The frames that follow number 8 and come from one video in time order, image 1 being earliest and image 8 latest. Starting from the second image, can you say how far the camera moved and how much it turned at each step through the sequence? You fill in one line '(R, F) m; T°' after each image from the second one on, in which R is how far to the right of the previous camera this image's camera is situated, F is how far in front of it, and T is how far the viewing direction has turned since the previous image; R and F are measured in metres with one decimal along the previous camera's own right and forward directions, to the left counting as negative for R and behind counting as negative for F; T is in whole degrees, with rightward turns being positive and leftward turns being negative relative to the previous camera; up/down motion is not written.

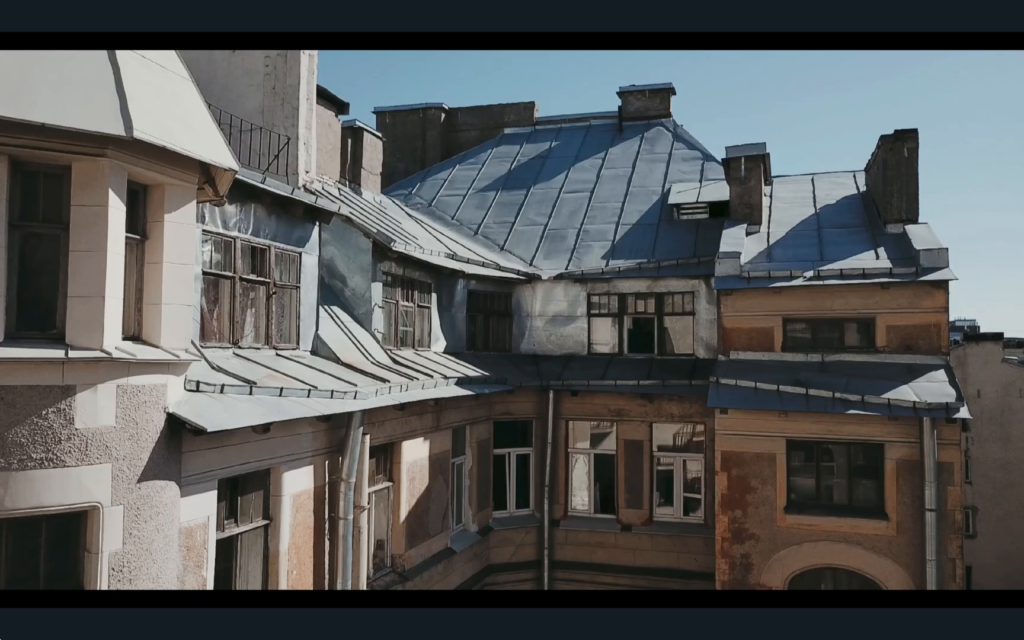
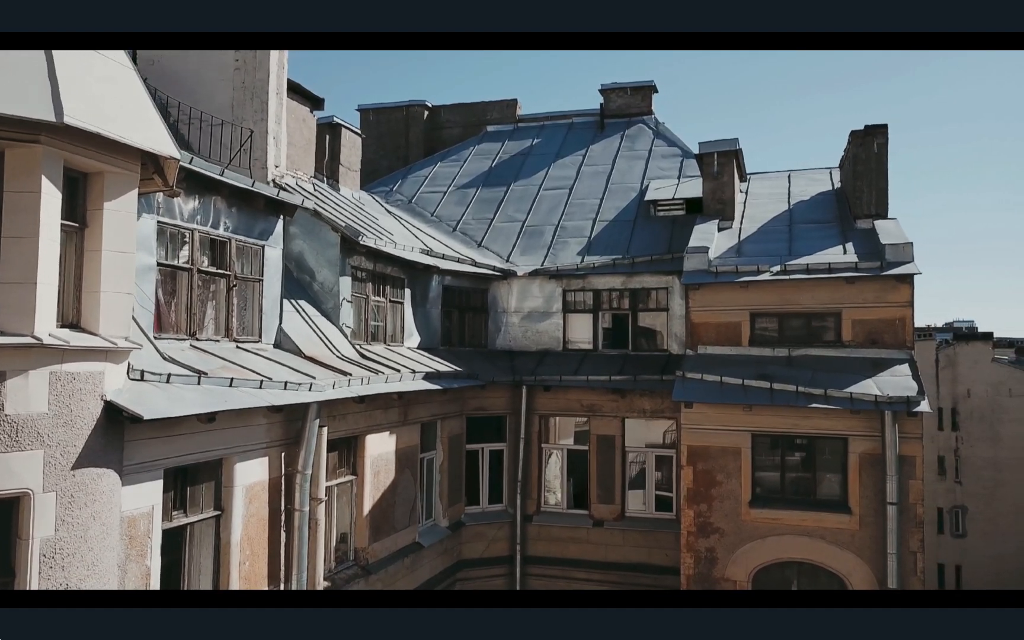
(+0.5, 0.0) m; 0°
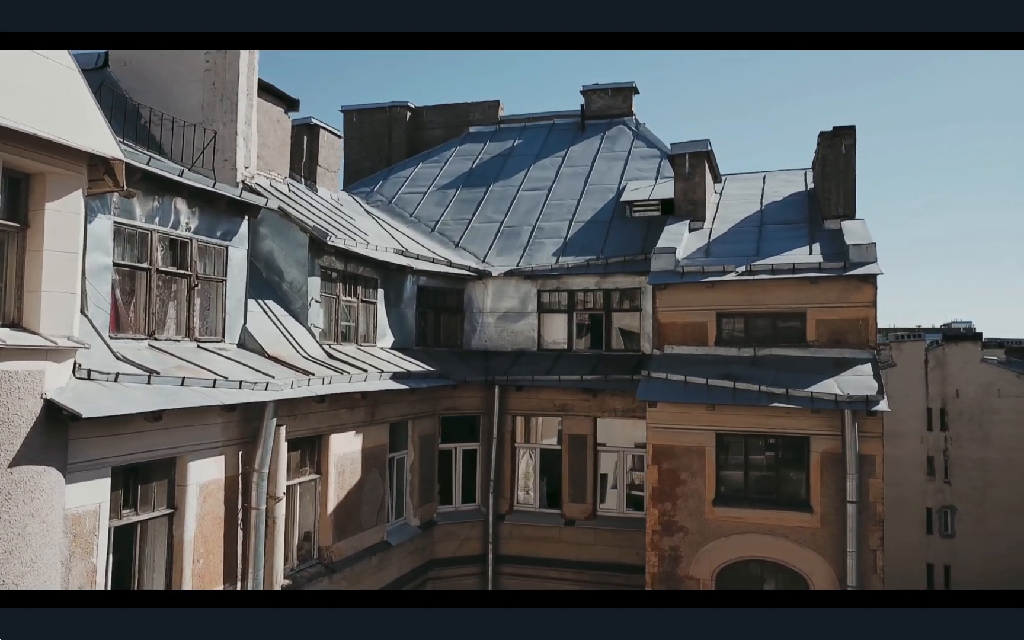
(+0.5, -0.1) m; 0°
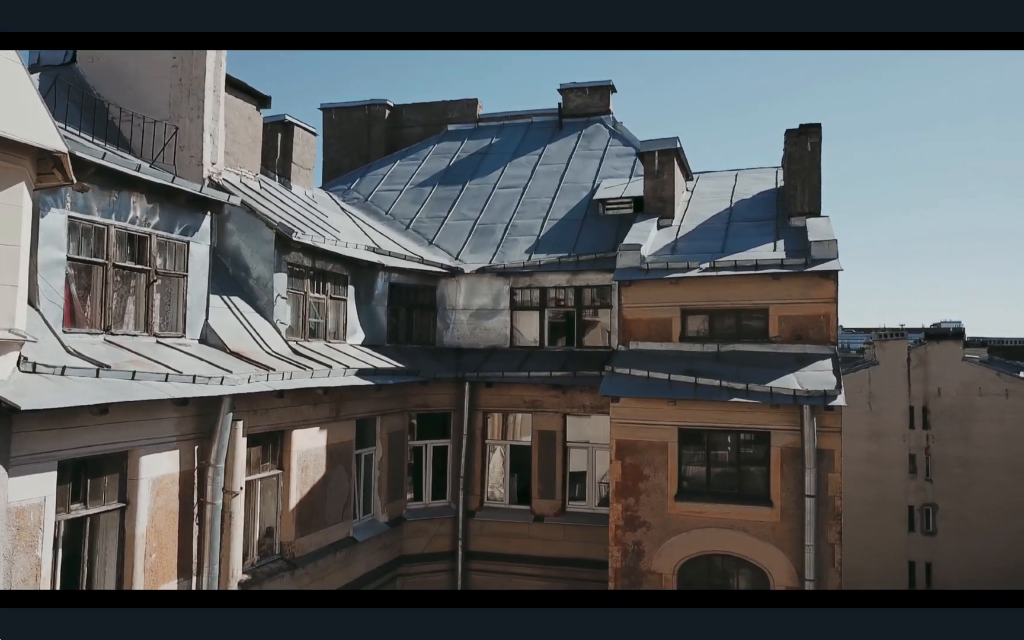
(+0.5, 0.0) m; +1°
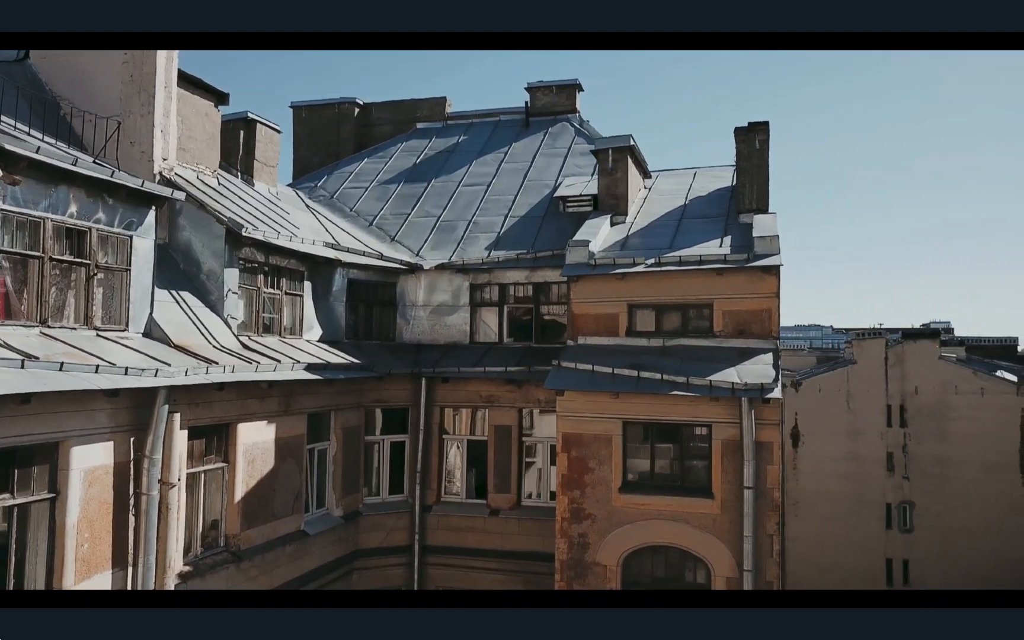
(+0.7, -0.1) m; +1°
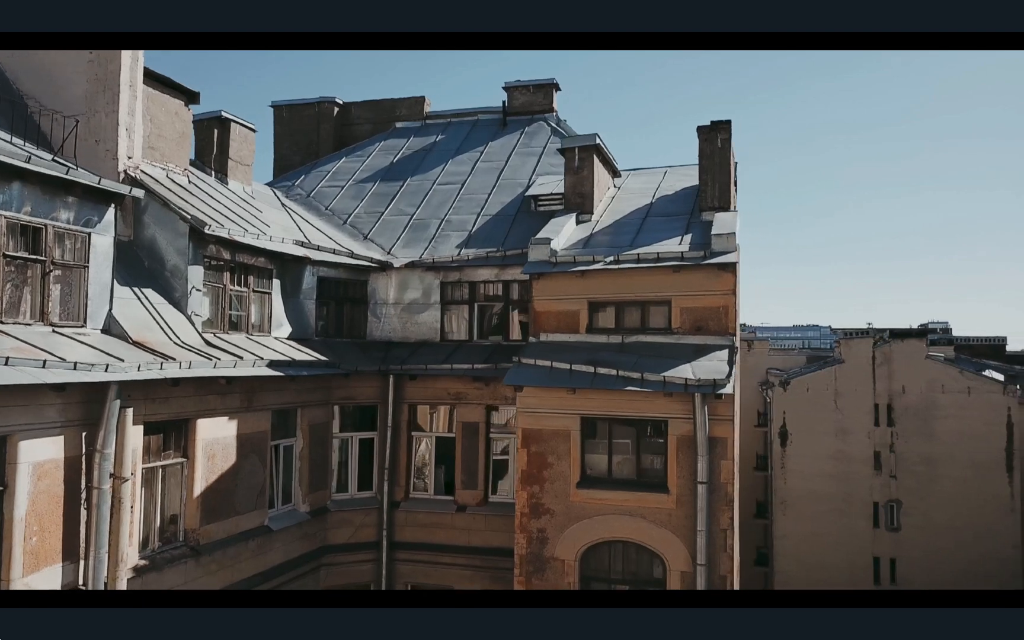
(+0.6, -0.1) m; 0°
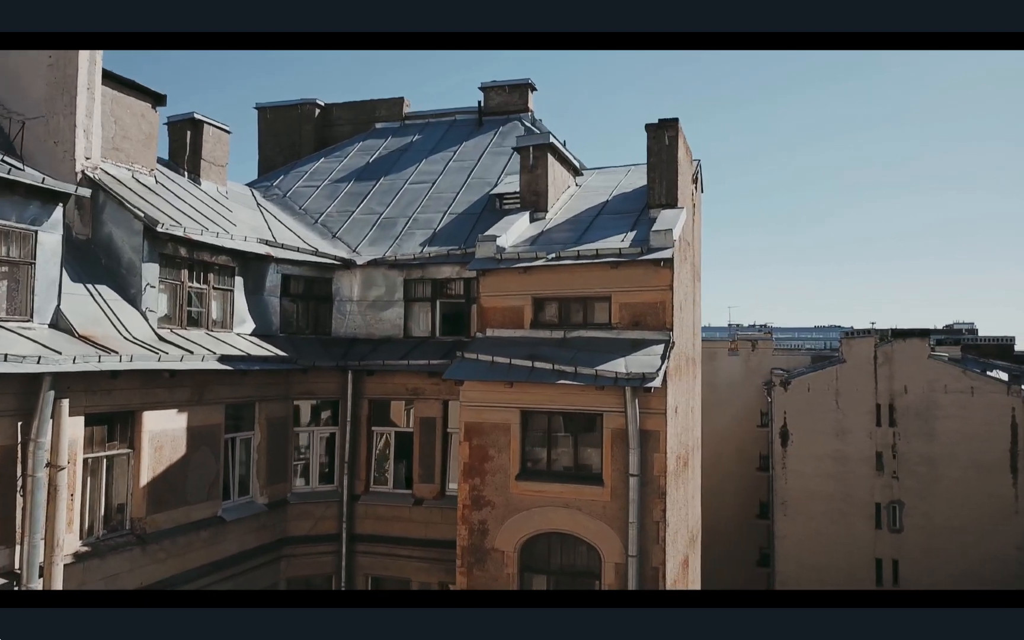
(+1.3, -0.2) m; -1°
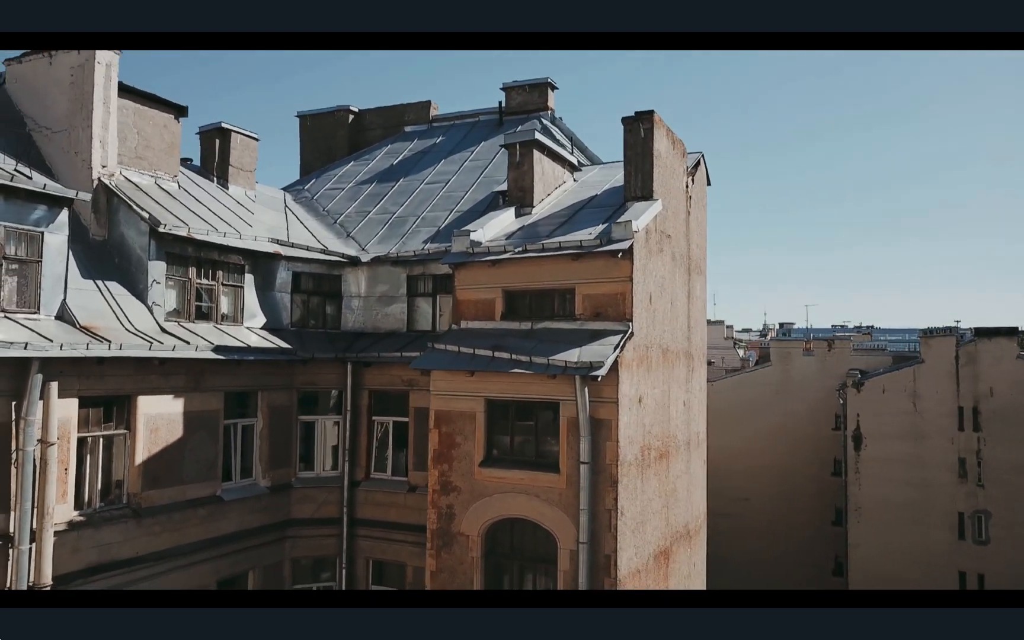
(+2.2, -0.2) m; -7°
